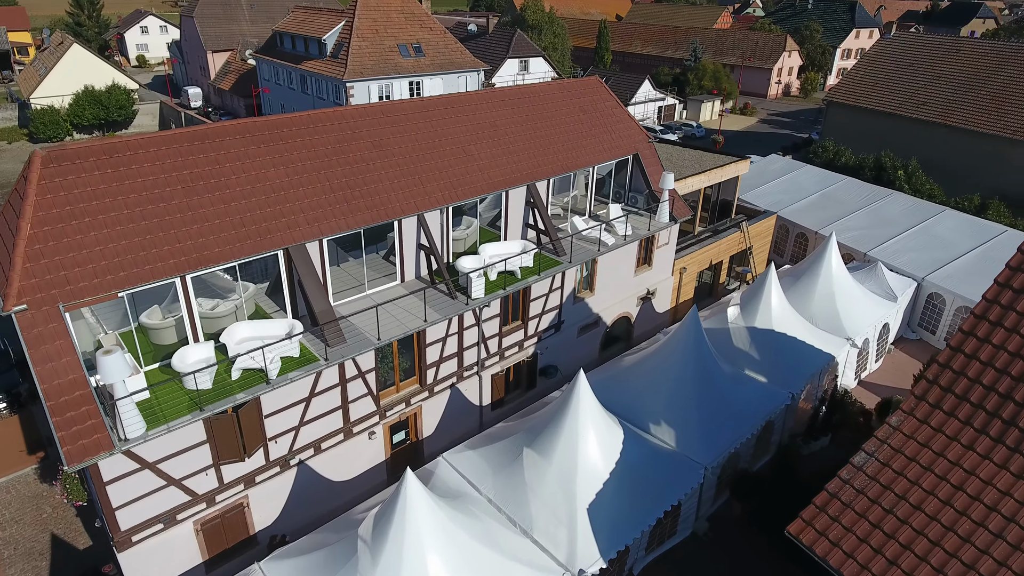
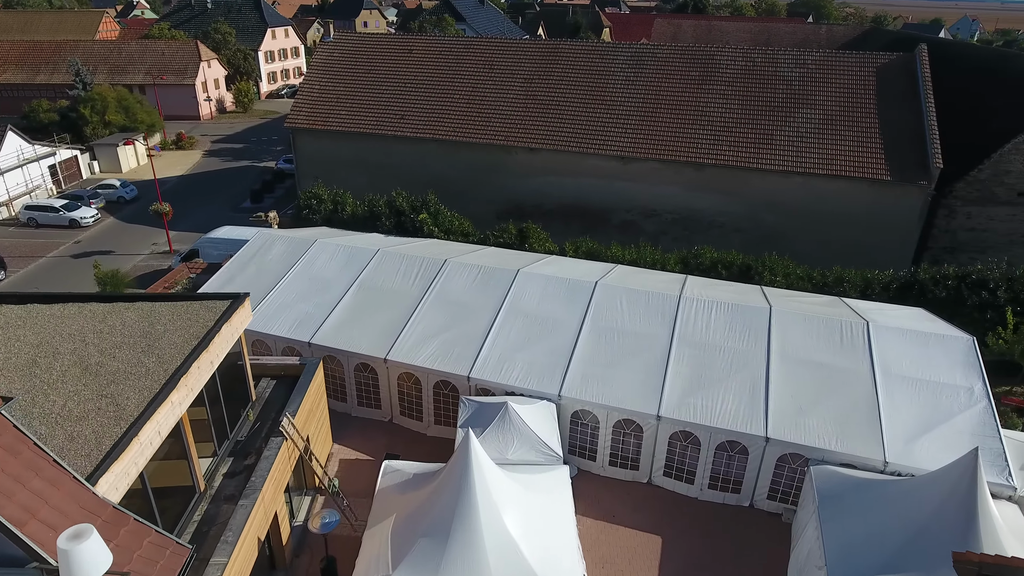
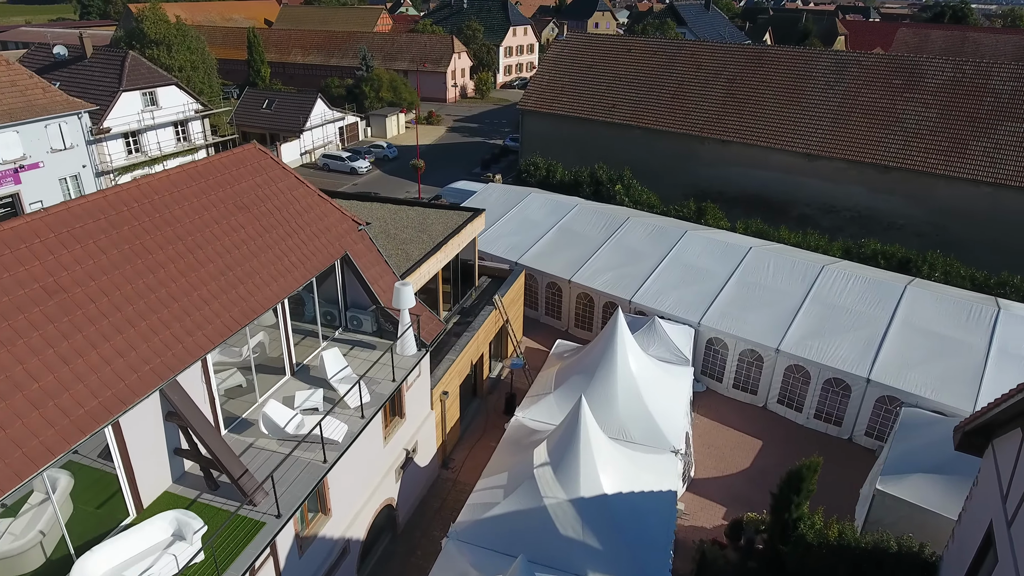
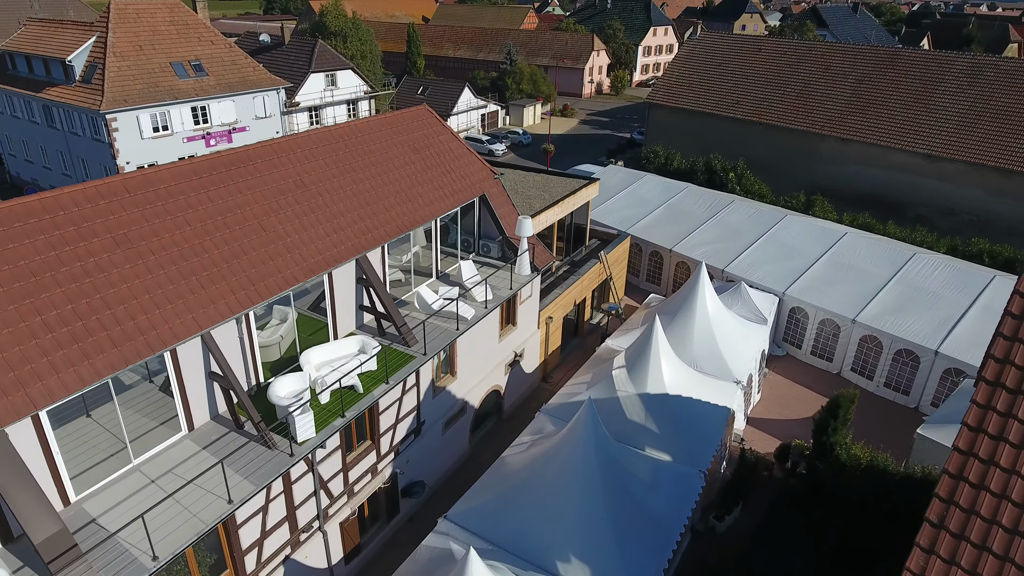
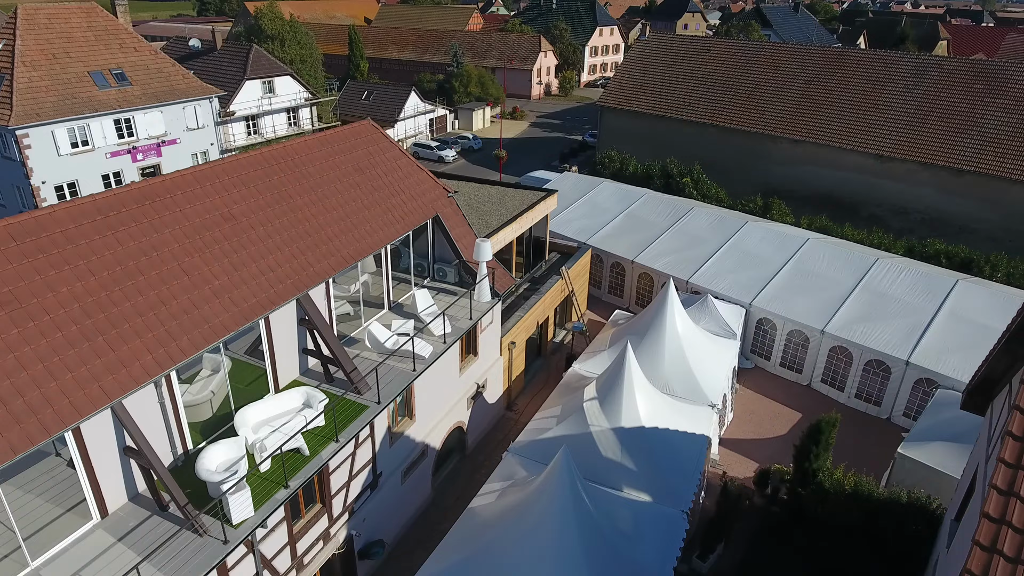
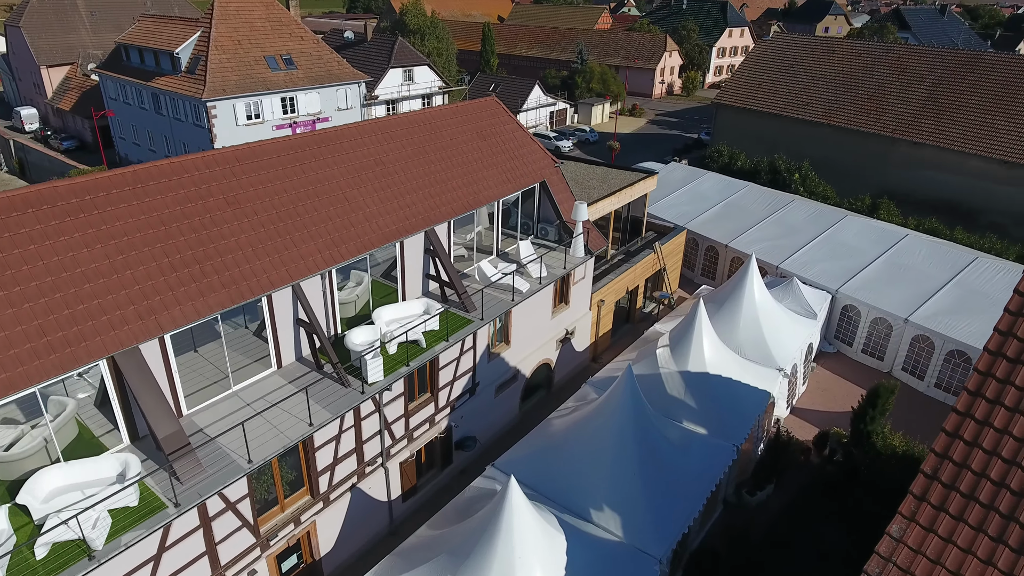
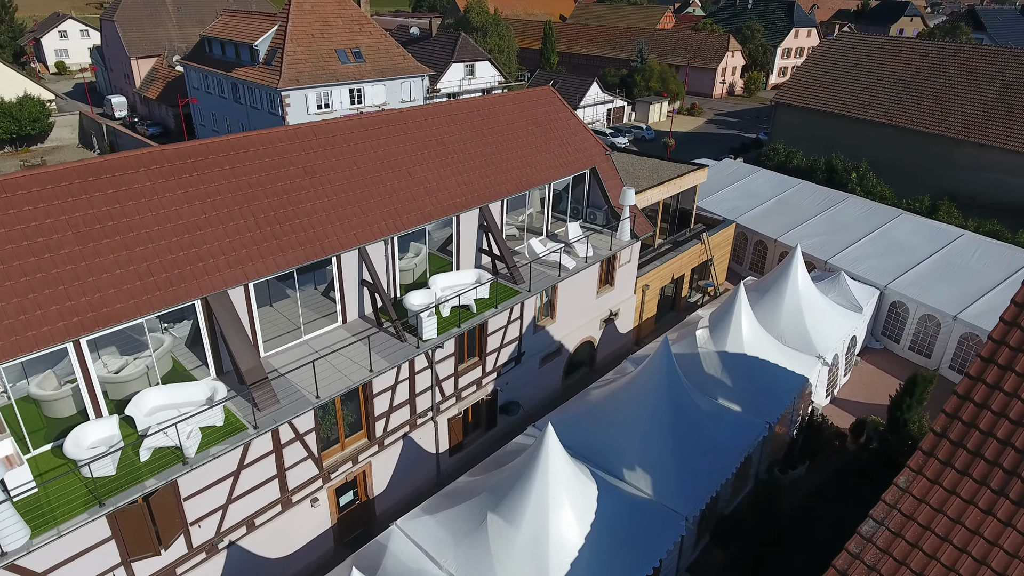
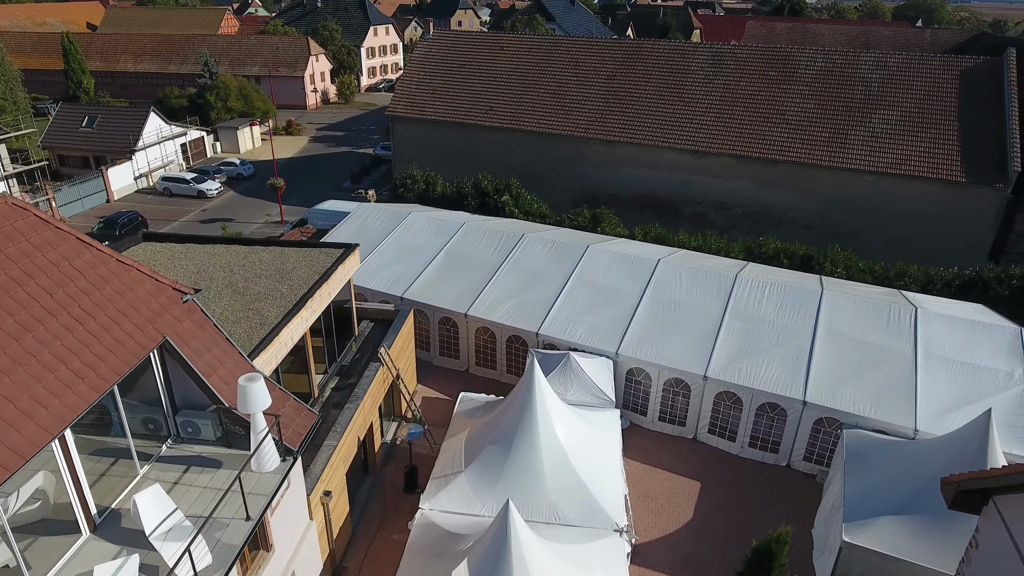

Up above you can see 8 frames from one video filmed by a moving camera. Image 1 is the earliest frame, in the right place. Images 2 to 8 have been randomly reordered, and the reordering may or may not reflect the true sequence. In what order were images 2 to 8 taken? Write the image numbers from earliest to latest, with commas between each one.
7, 6, 4, 5, 3, 8, 2
